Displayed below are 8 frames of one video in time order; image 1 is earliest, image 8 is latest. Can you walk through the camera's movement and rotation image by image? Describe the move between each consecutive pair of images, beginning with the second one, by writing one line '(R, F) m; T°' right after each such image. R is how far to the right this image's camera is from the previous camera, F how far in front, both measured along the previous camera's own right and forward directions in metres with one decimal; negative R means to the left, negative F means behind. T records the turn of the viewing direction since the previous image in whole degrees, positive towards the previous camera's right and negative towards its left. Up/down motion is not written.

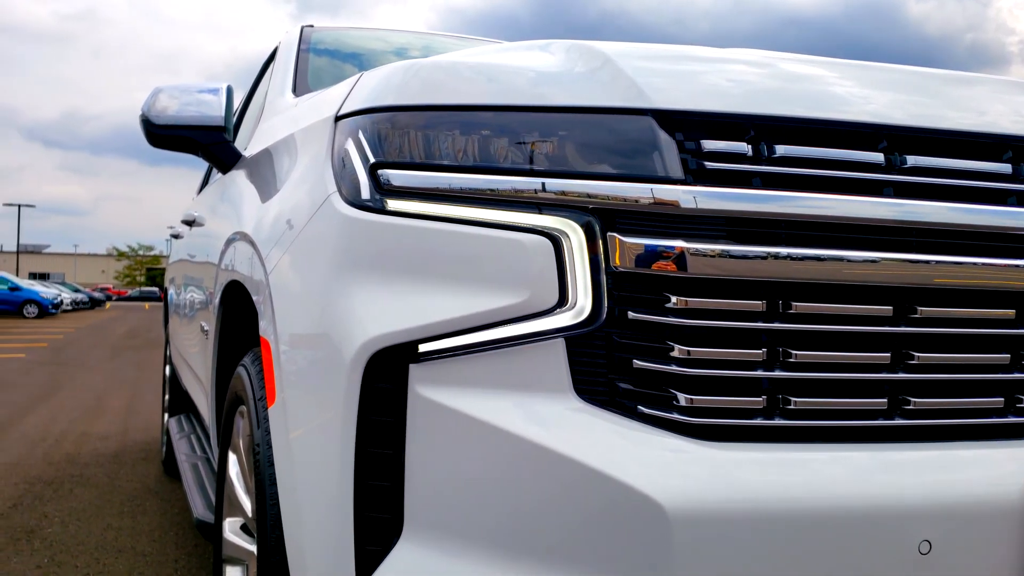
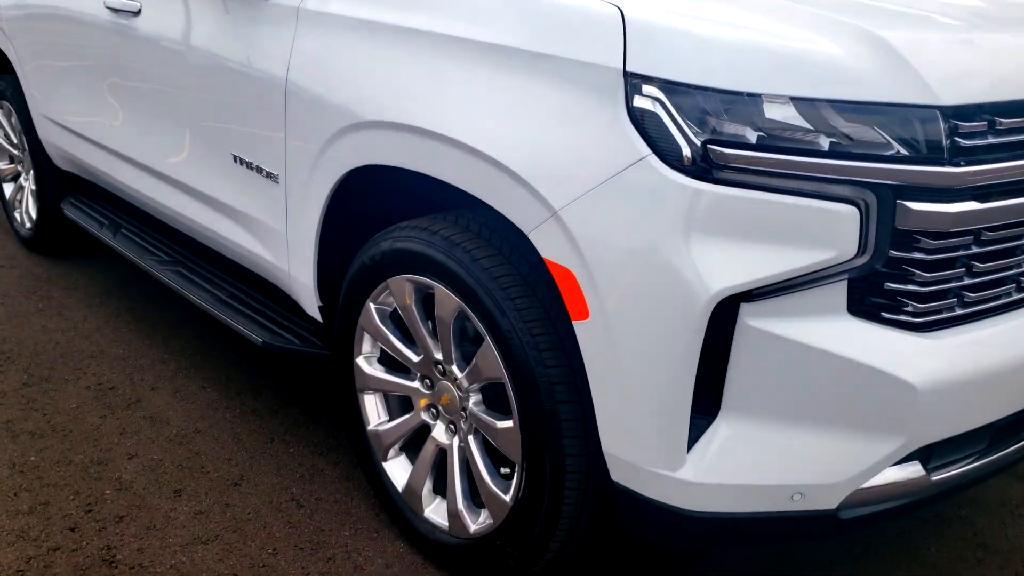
(-0.2, +0.2) m; -2°
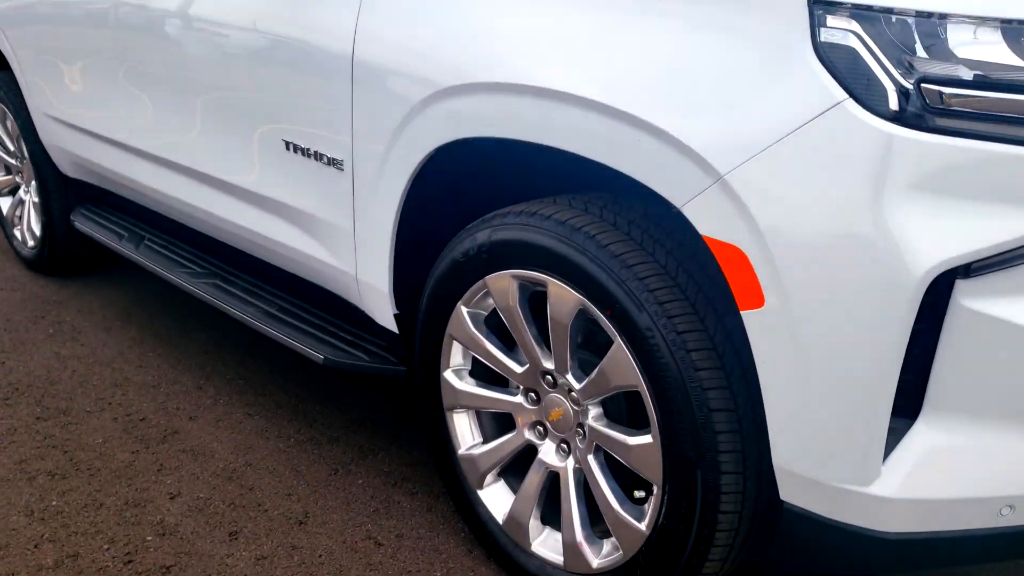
(-0.3, +0.3) m; +1°
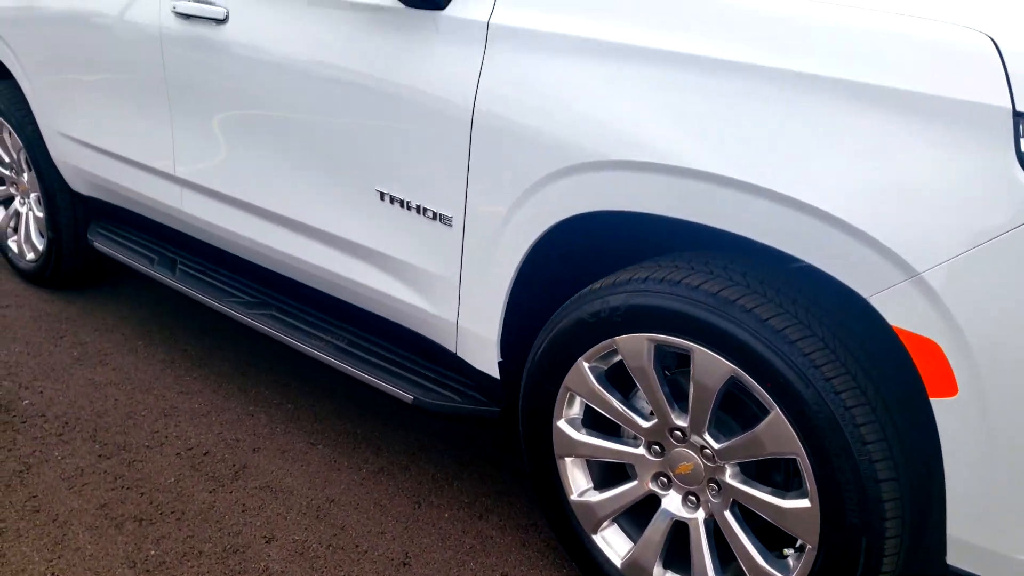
(-0.4, 0.0) m; +4°
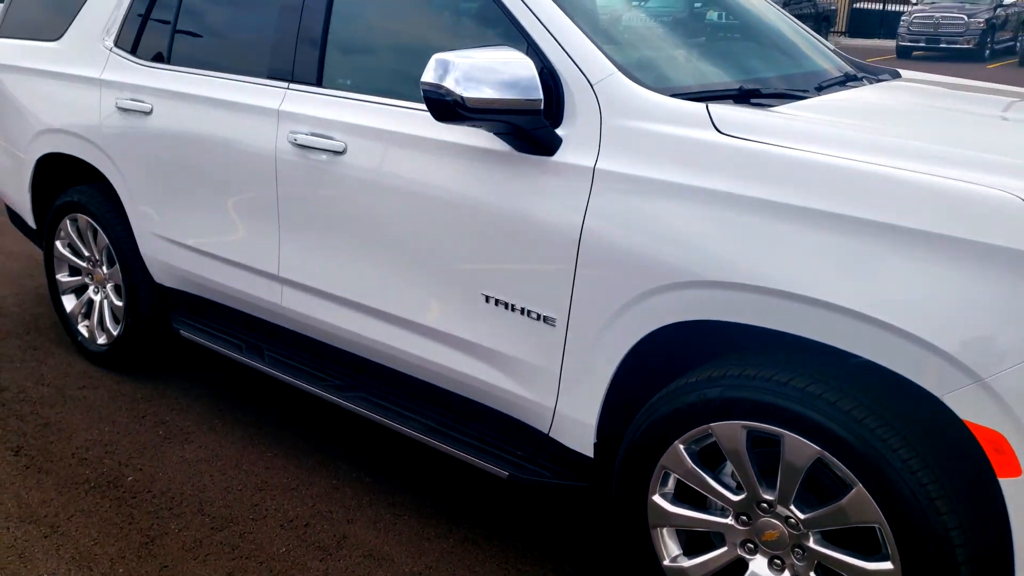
(-0.3, -0.4) m; +1°
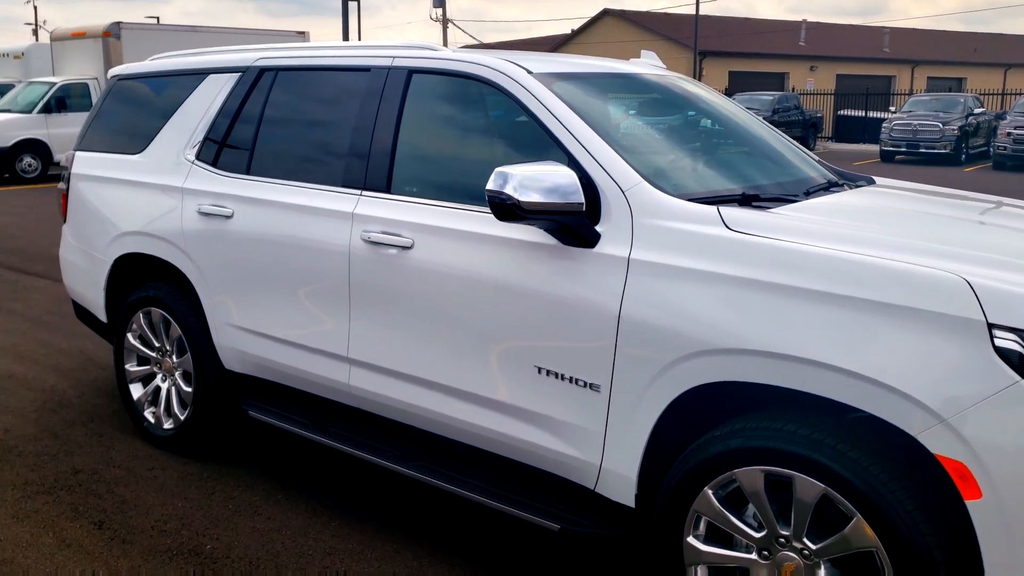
(-0.2, -0.5) m; 0°
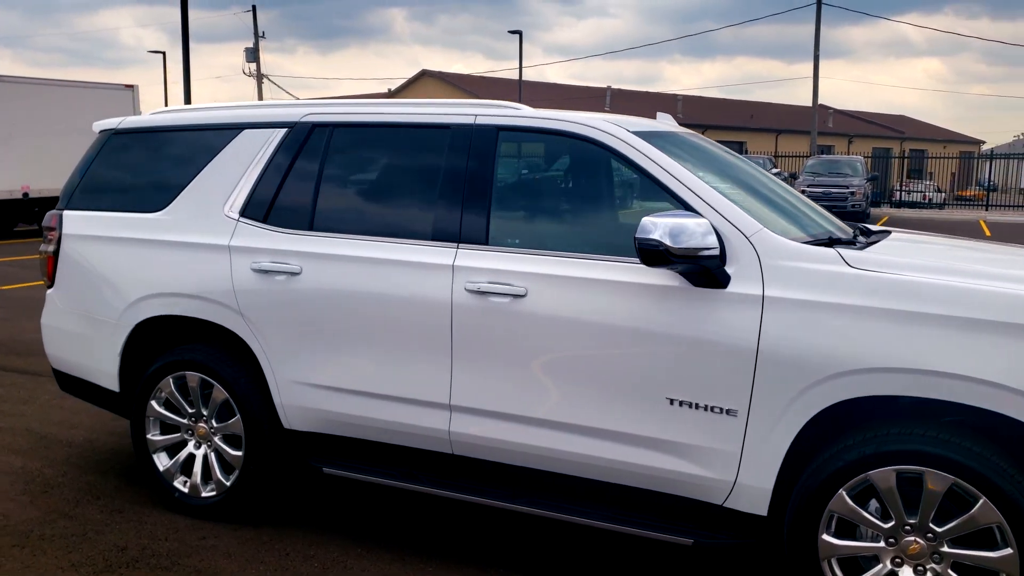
(-1.1, -0.2) m; +10°
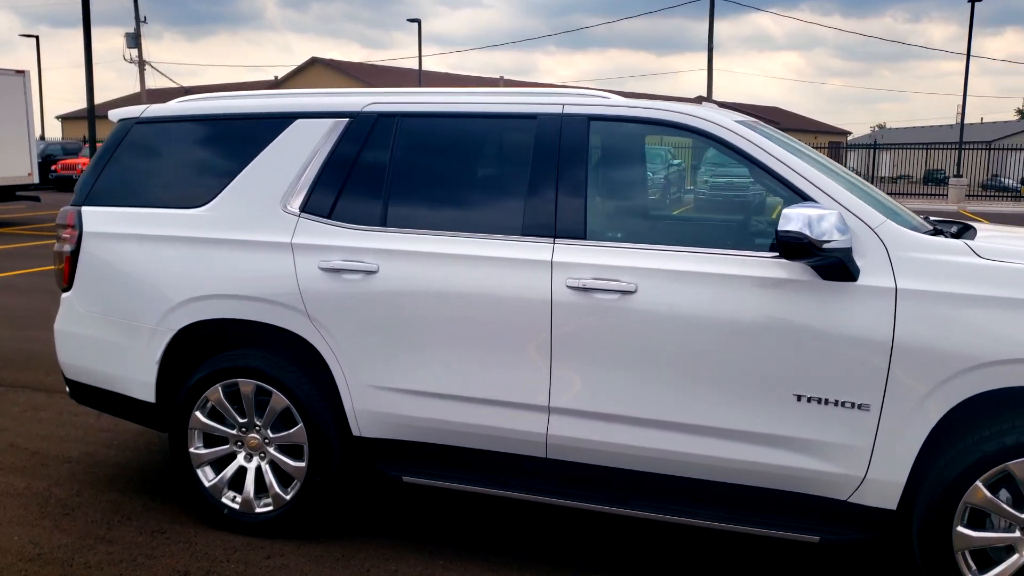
(-0.8, +0.2) m; +5°
